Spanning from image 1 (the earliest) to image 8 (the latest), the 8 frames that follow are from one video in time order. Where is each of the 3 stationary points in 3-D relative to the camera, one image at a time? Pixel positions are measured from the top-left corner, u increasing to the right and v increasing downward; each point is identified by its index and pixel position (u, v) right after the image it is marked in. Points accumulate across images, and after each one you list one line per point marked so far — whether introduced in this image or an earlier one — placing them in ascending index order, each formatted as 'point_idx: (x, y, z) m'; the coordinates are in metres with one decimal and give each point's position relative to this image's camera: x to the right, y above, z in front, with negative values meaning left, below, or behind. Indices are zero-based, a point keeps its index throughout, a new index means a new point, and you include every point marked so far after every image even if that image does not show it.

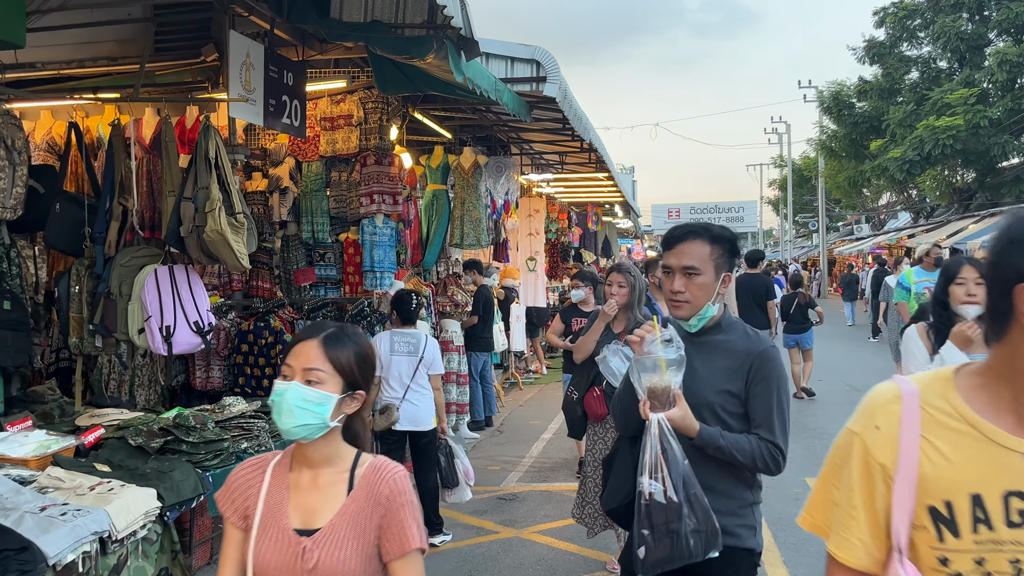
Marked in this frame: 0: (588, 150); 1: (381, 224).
0: (+0.9, +1.6, +9.5) m
1: (-0.9, +0.4, +5.8) m
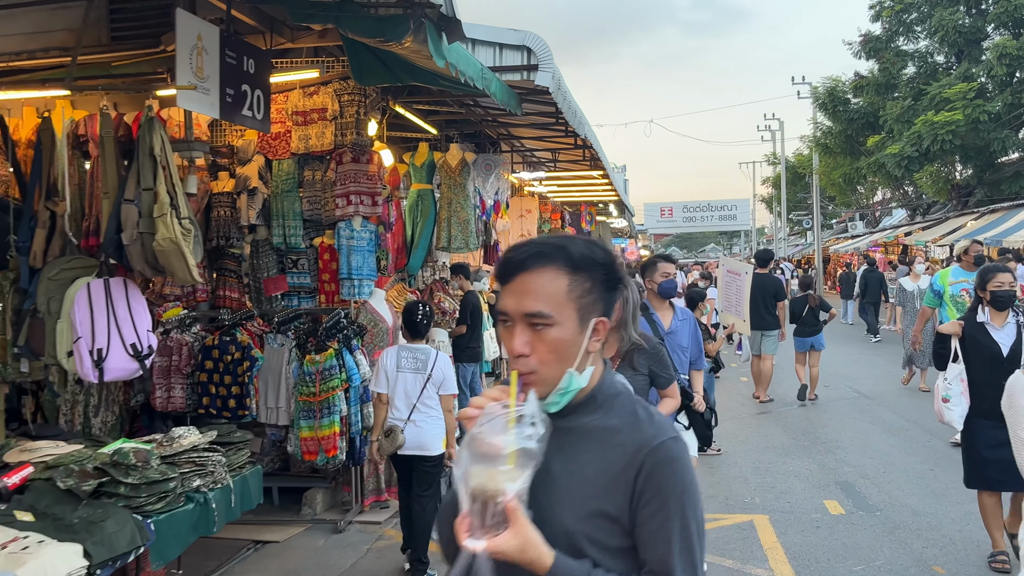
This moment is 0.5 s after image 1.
0: (+0.8, +1.6, +9.0) m
1: (-1.0, +0.4, +5.3) m
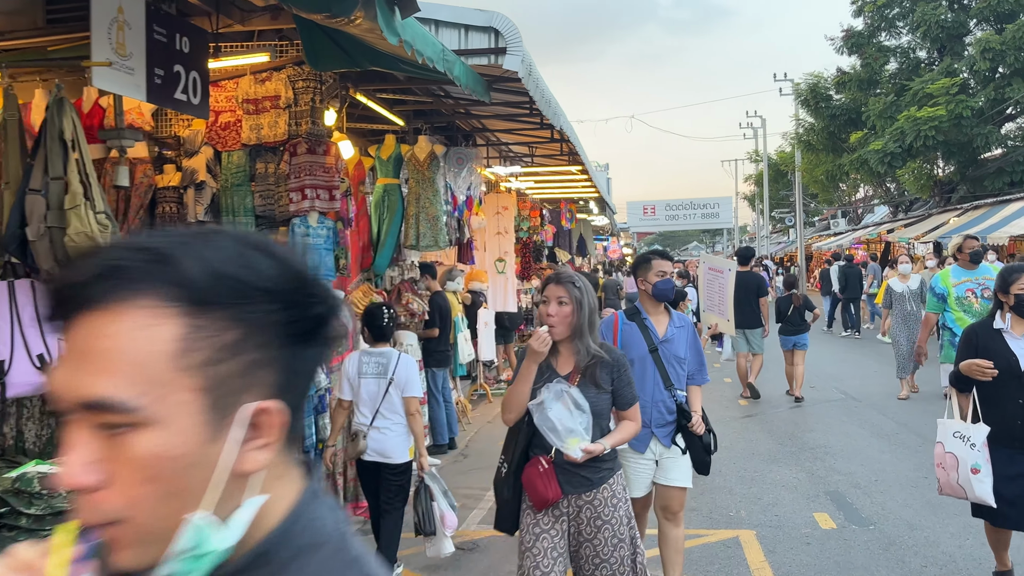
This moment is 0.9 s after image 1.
0: (+0.5, +1.6, +8.7) m
1: (-1.2, +0.4, +5.0) m
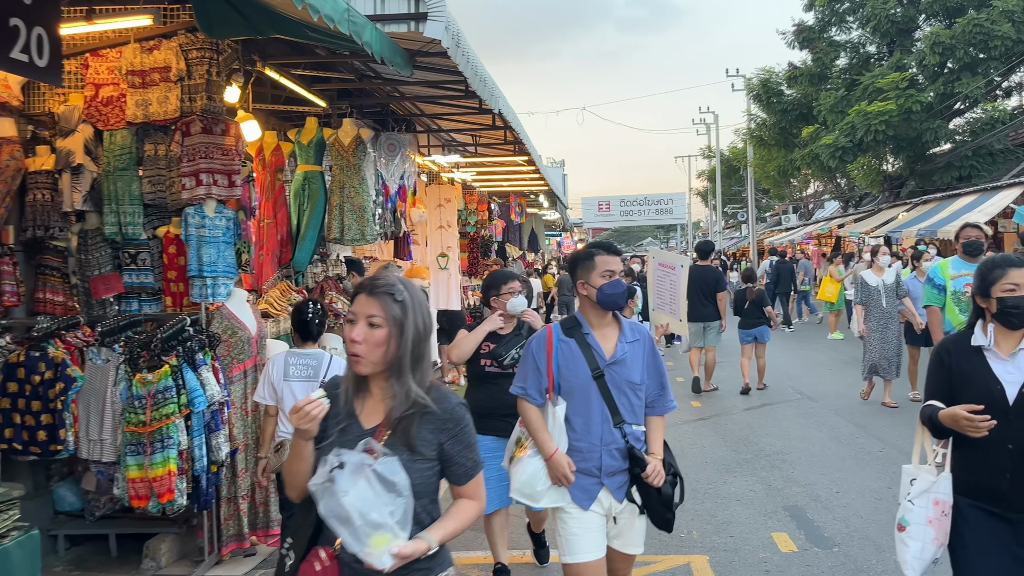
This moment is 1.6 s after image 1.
0: (-0.1, +1.6, +8.1) m
1: (-1.6, +0.4, +4.4) m
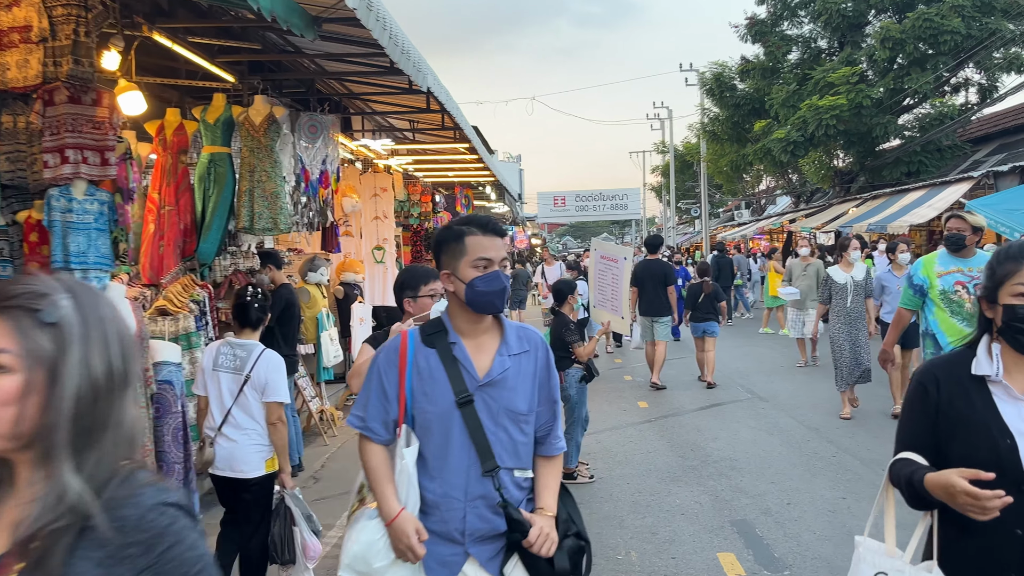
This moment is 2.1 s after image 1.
0: (-0.7, +1.6, +7.6) m
1: (-2.0, +0.4, +3.8) m
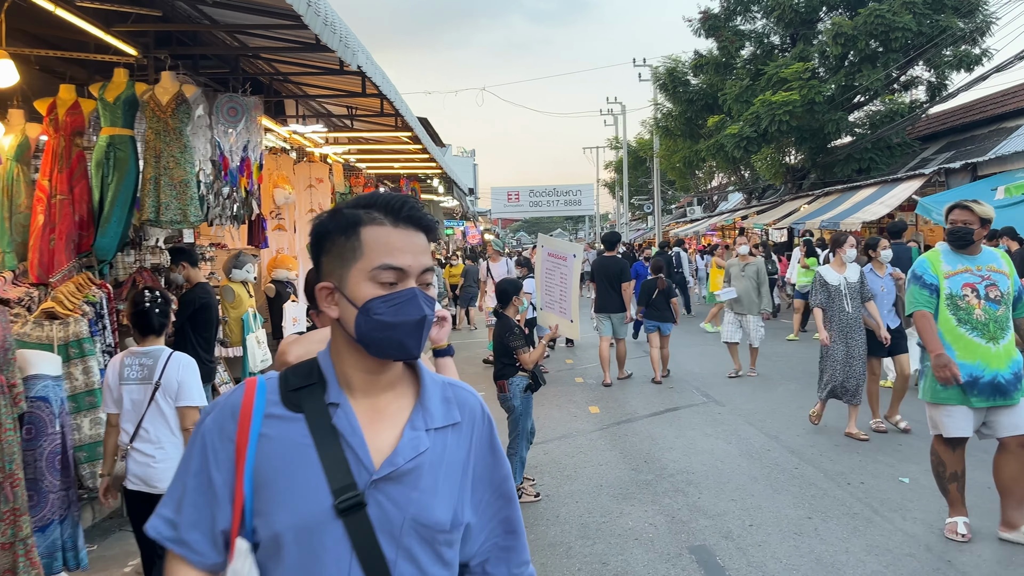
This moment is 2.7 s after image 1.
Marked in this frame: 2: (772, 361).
0: (-1.2, +1.7, +7.1) m
1: (-2.2, +0.4, +3.2) m
2: (+3.2, -0.9, +10.0) m
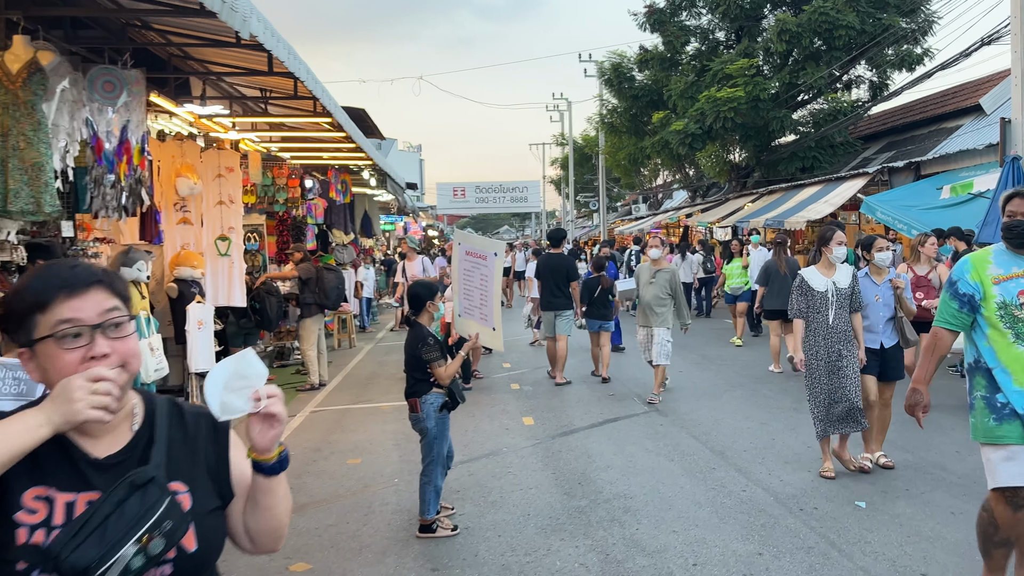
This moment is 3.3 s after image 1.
0: (-1.8, +1.7, +6.4) m
1: (-2.6, +0.4, +2.4) m
2: (+2.4, -0.9, +9.5) m
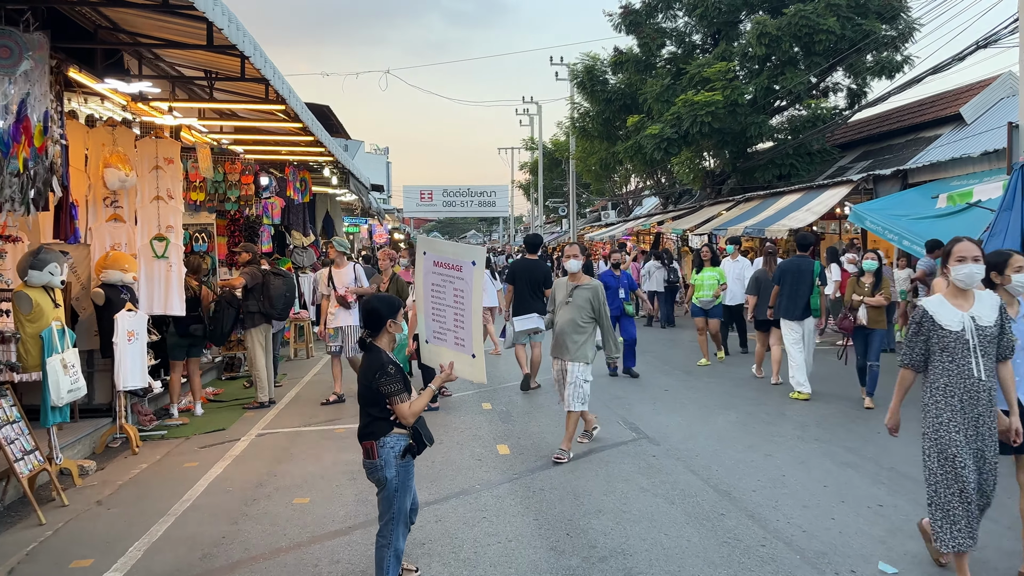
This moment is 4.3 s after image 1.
0: (-1.9, +1.6, +5.5) m
1: (-2.6, +0.4, +1.5) m
2: (+2.1, -1.0, +8.8) m
